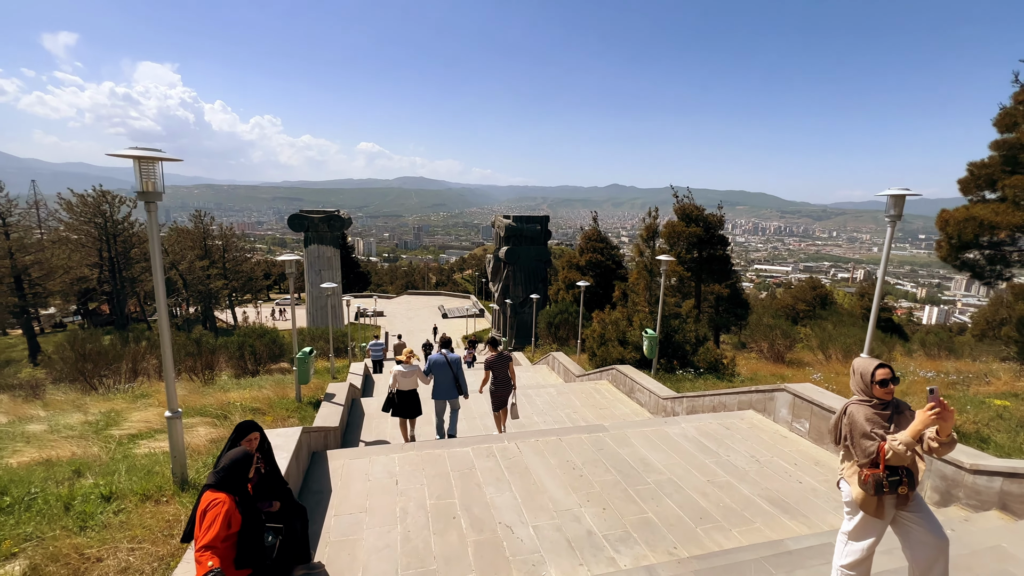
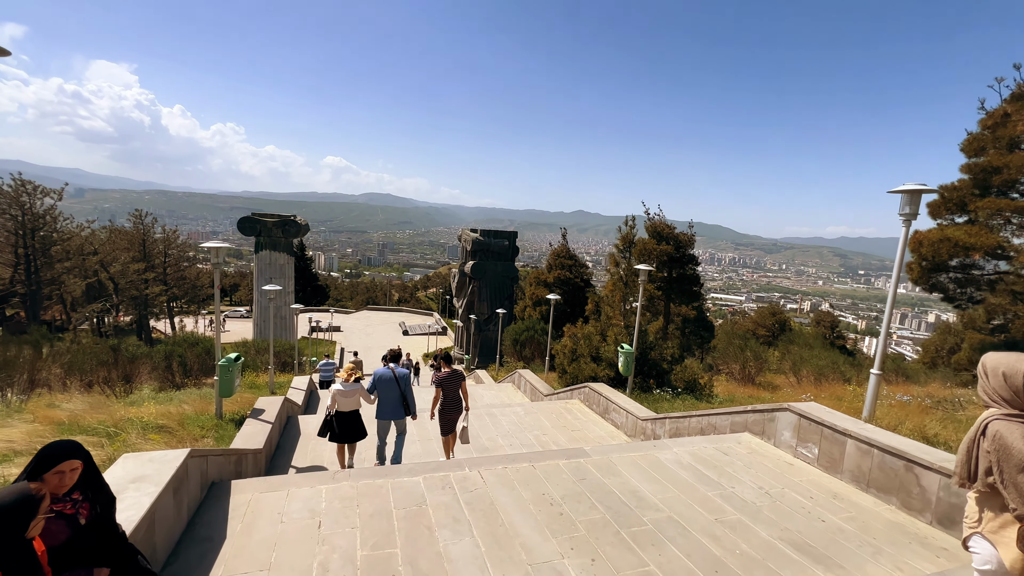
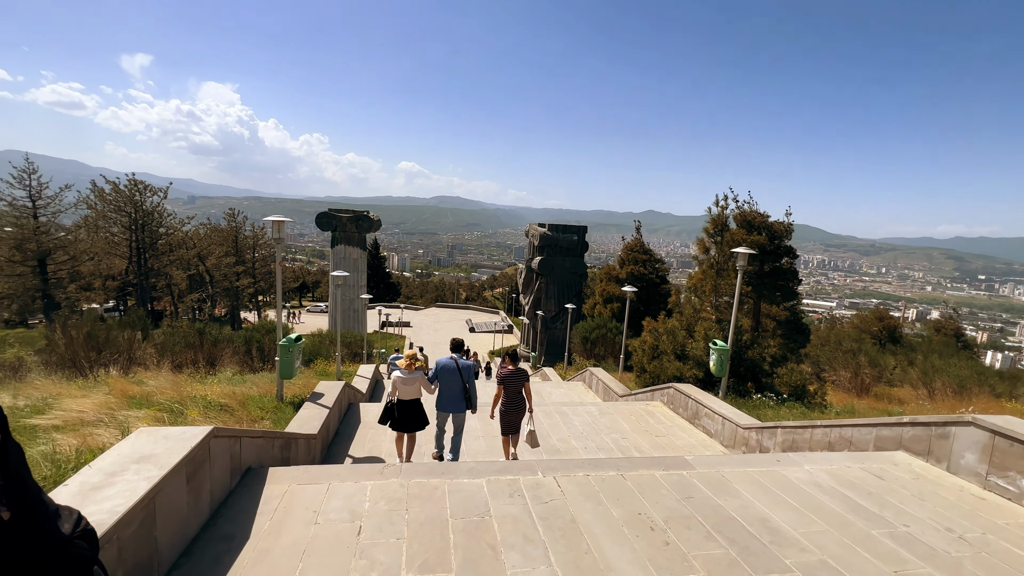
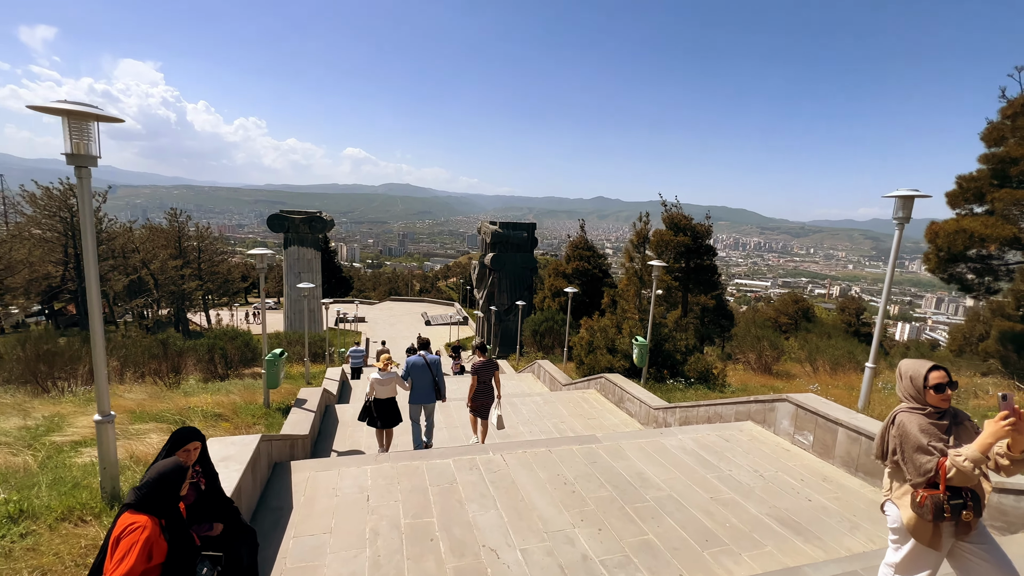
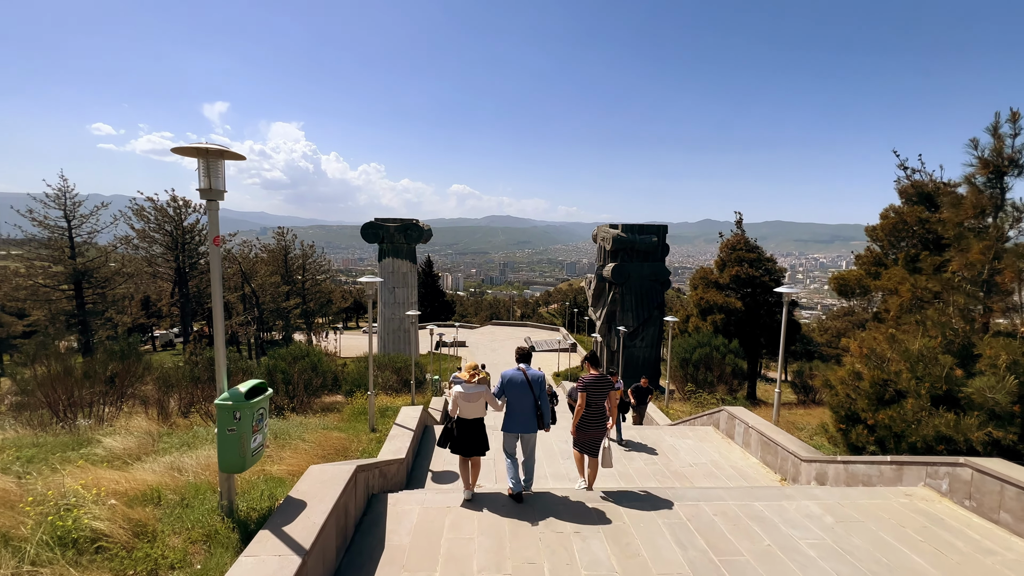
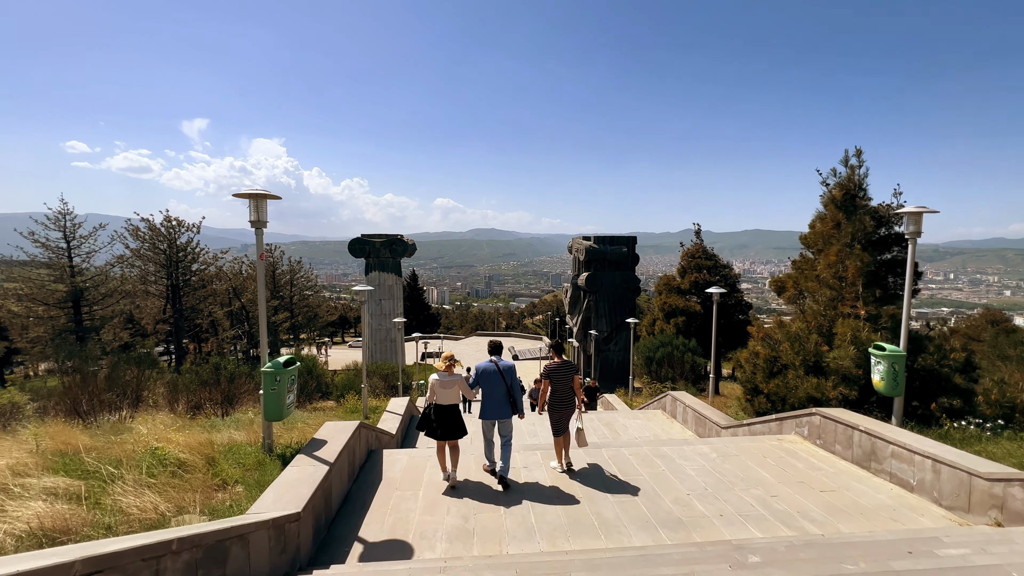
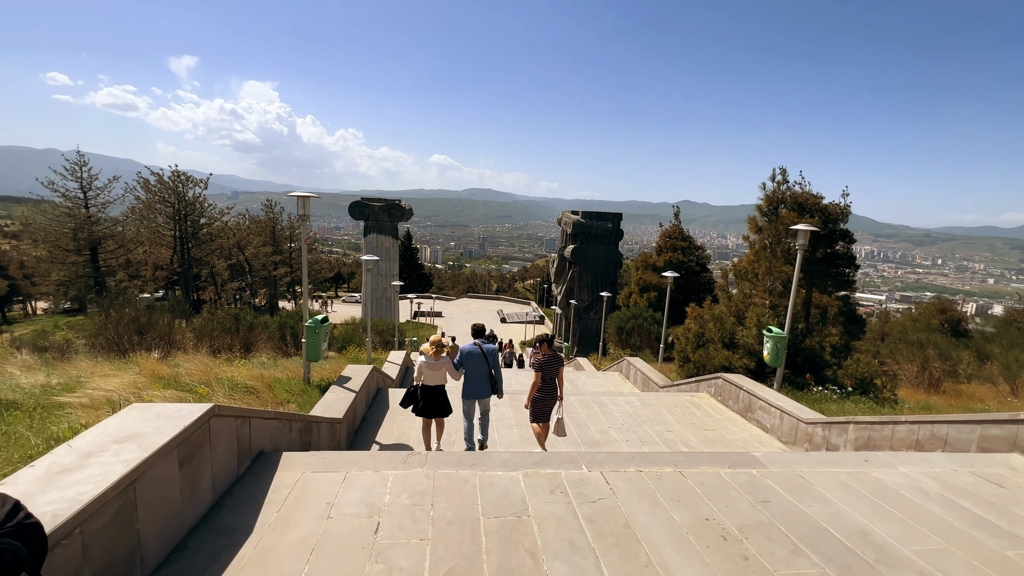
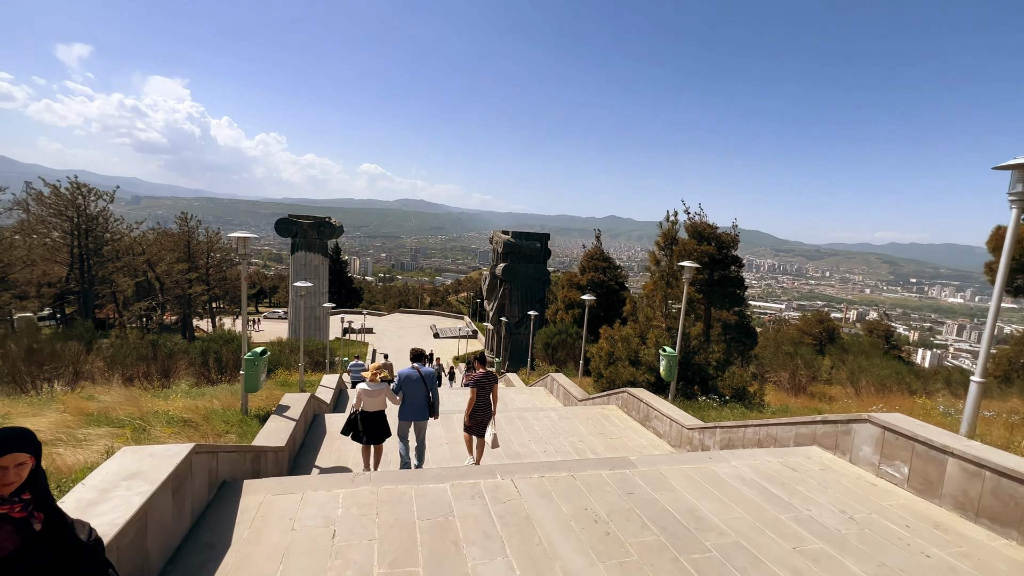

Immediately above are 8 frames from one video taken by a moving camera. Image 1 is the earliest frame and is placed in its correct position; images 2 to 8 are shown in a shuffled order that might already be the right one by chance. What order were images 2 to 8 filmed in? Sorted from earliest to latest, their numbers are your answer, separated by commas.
4, 2, 8, 3, 7, 6, 5
